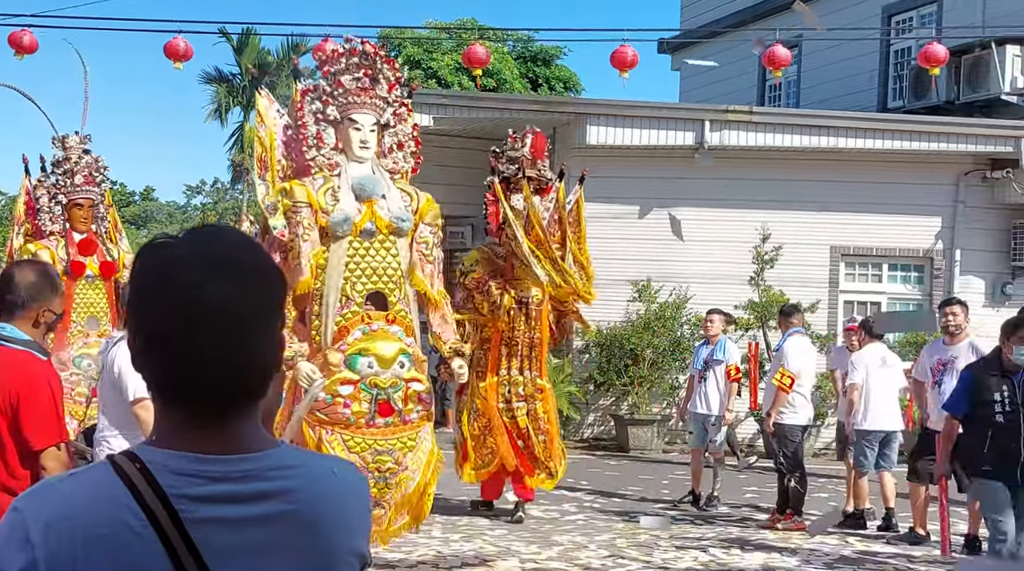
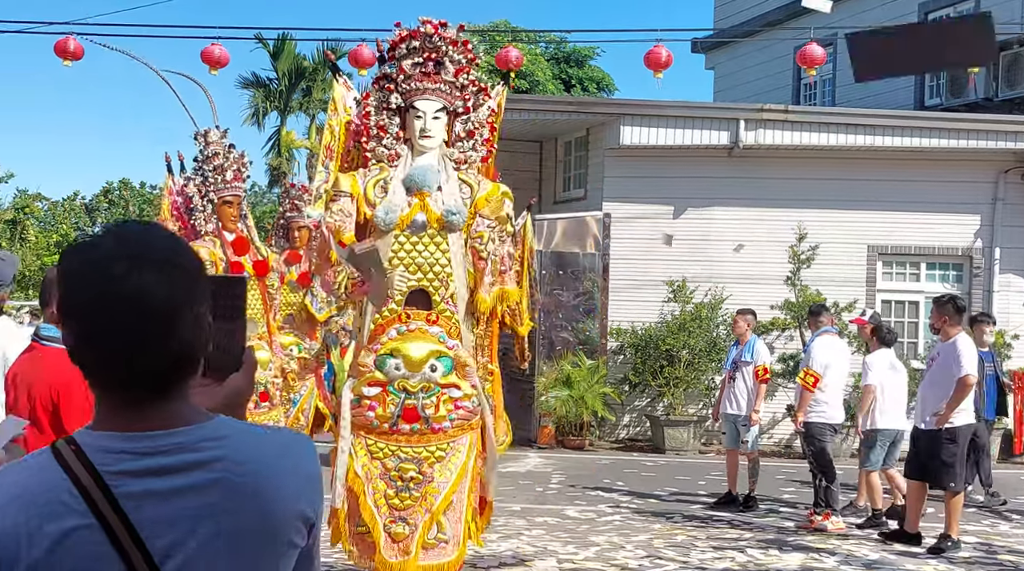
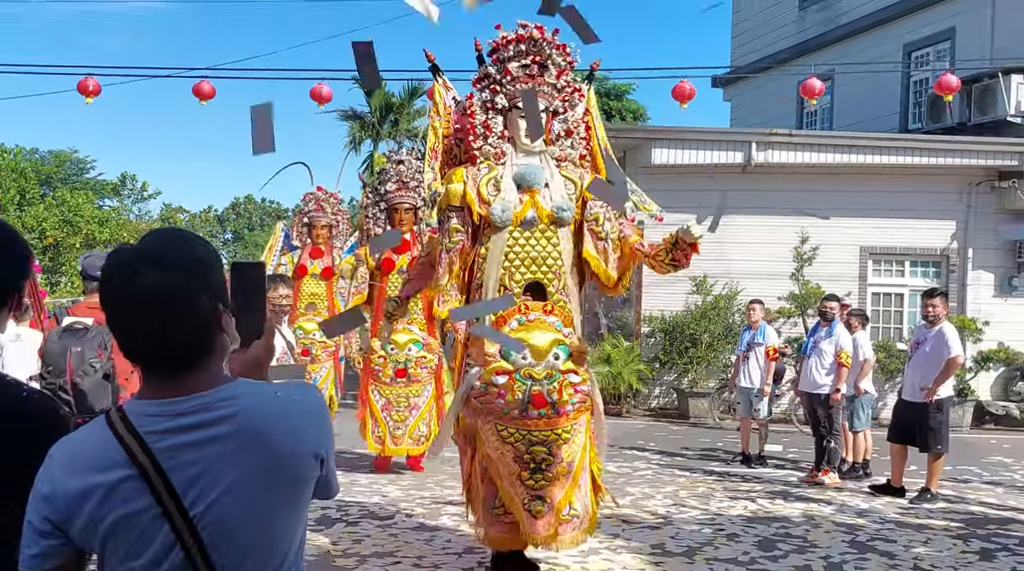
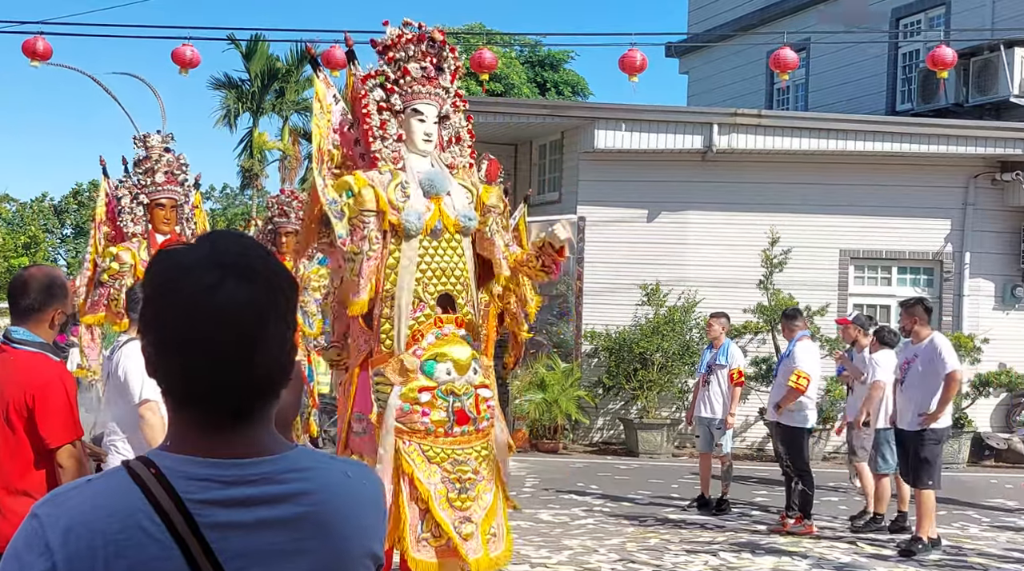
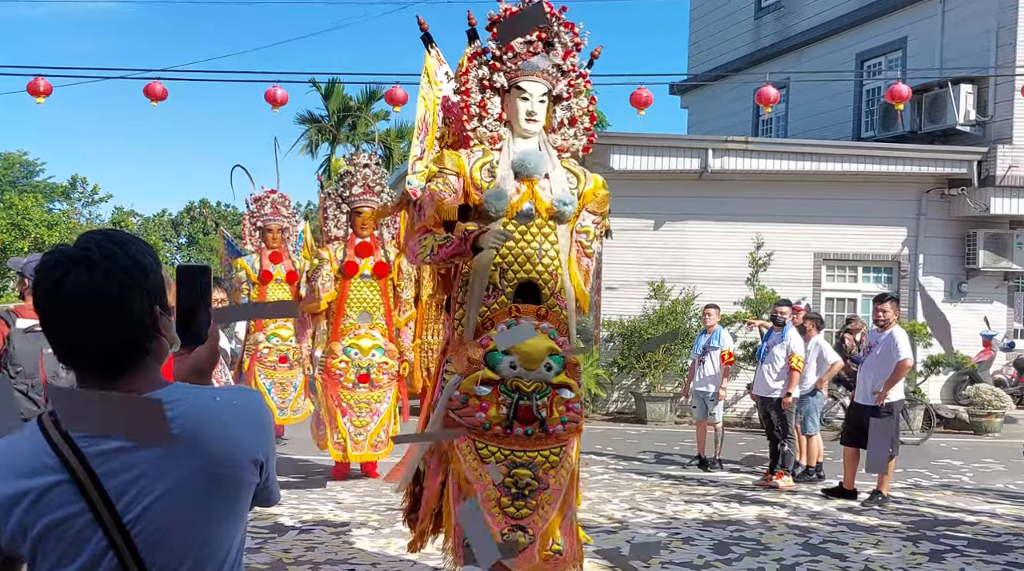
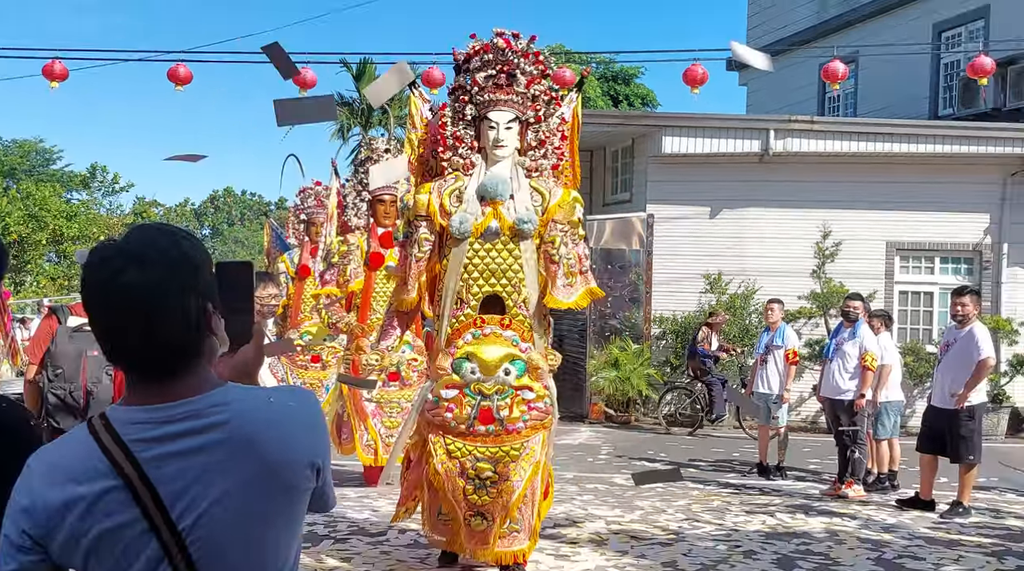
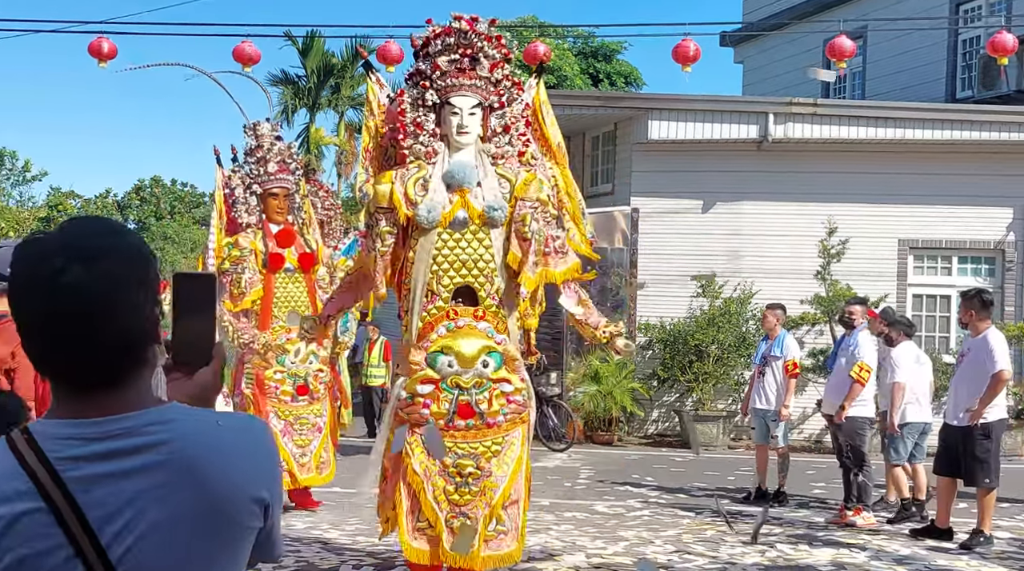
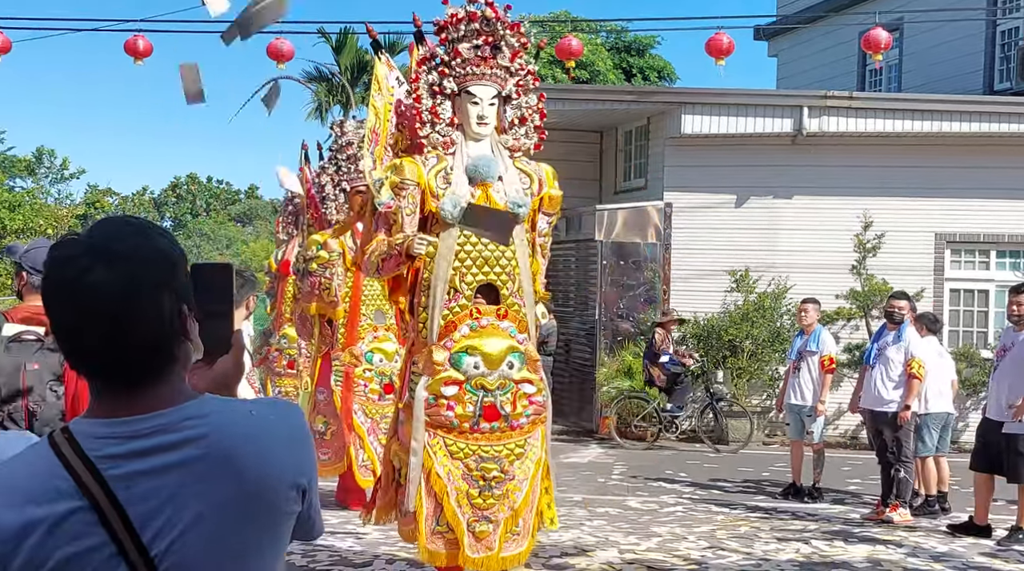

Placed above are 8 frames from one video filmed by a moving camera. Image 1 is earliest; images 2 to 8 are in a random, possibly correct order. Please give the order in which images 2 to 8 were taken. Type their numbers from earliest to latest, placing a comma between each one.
4, 2, 7, 8, 6, 3, 5
